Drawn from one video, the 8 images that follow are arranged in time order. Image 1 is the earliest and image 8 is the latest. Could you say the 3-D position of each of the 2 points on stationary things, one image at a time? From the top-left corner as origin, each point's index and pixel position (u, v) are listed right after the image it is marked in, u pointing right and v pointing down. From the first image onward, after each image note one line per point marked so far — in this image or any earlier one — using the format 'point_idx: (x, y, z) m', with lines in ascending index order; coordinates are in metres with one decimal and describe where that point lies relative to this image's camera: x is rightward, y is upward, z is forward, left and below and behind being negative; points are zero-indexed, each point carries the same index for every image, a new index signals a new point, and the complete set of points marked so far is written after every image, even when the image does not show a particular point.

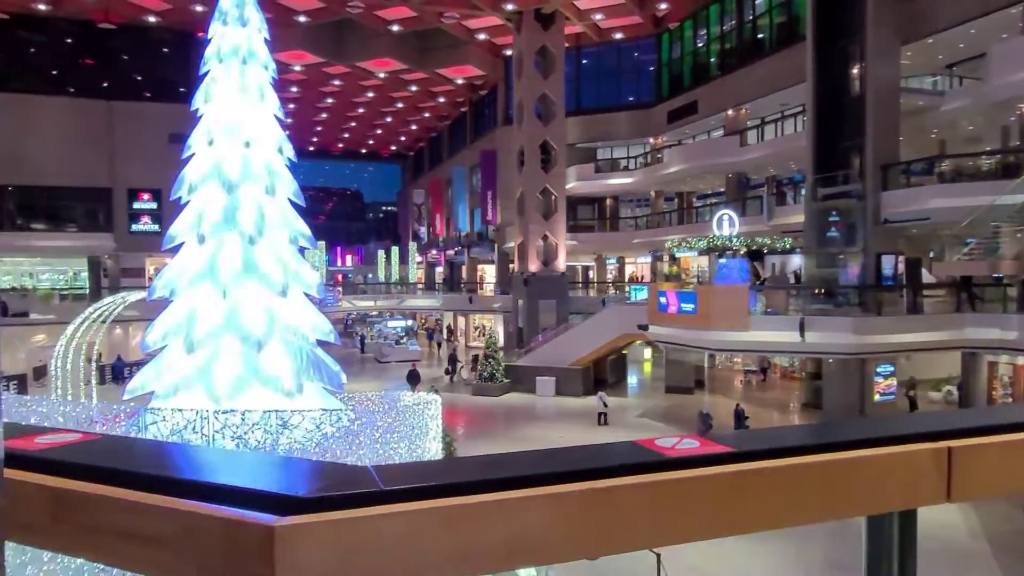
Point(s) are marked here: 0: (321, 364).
0: (-1.6, -0.6, +5.8) m
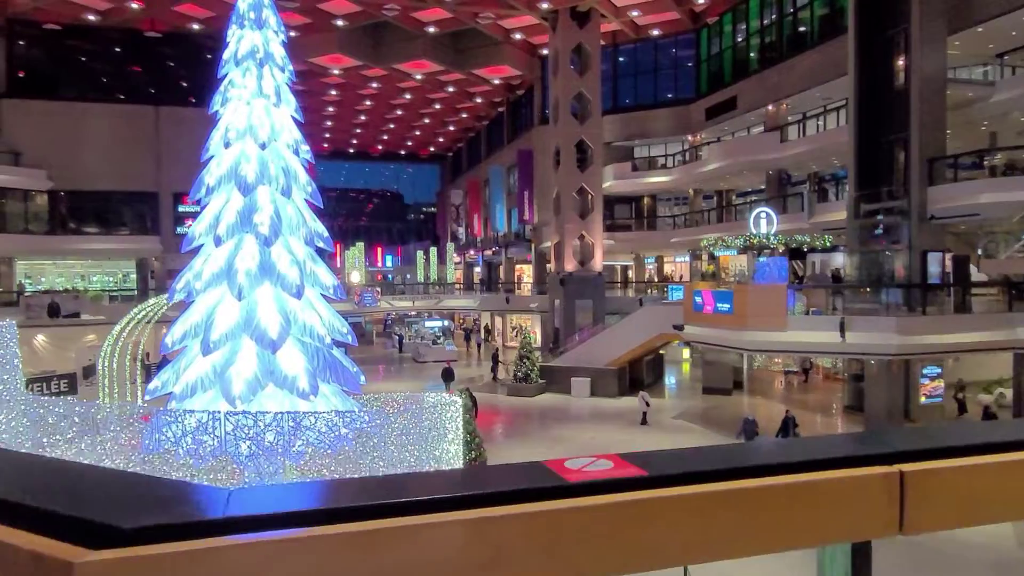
0: (-1.4, -0.7, +5.8) m
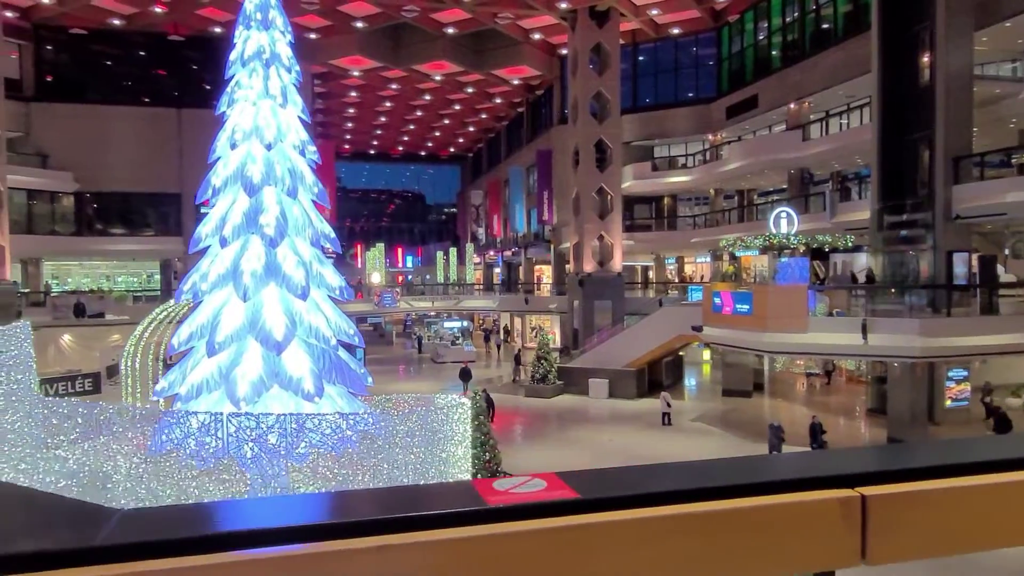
0: (-1.4, -0.7, +5.8) m
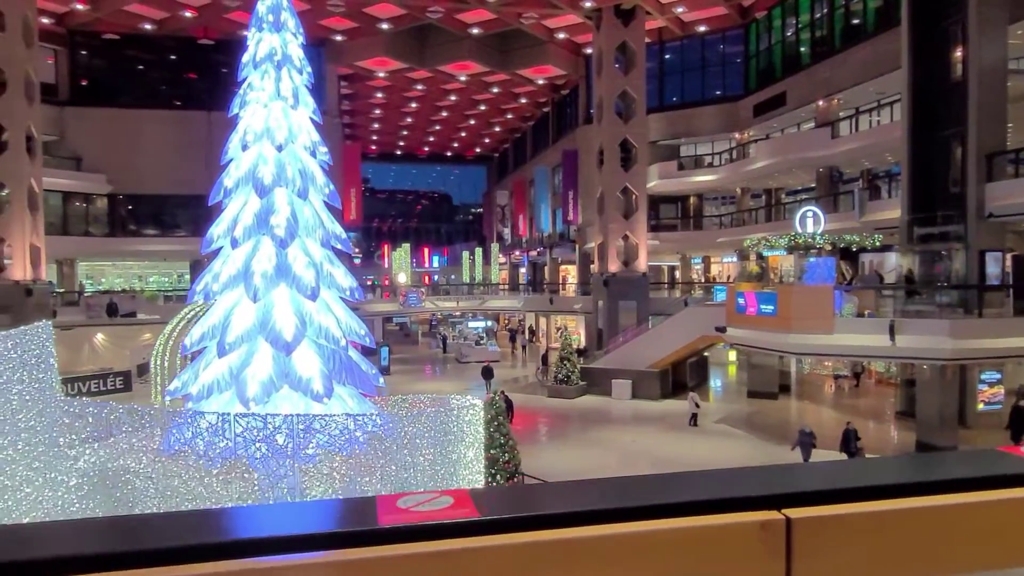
0: (-1.3, -0.7, +5.8) m
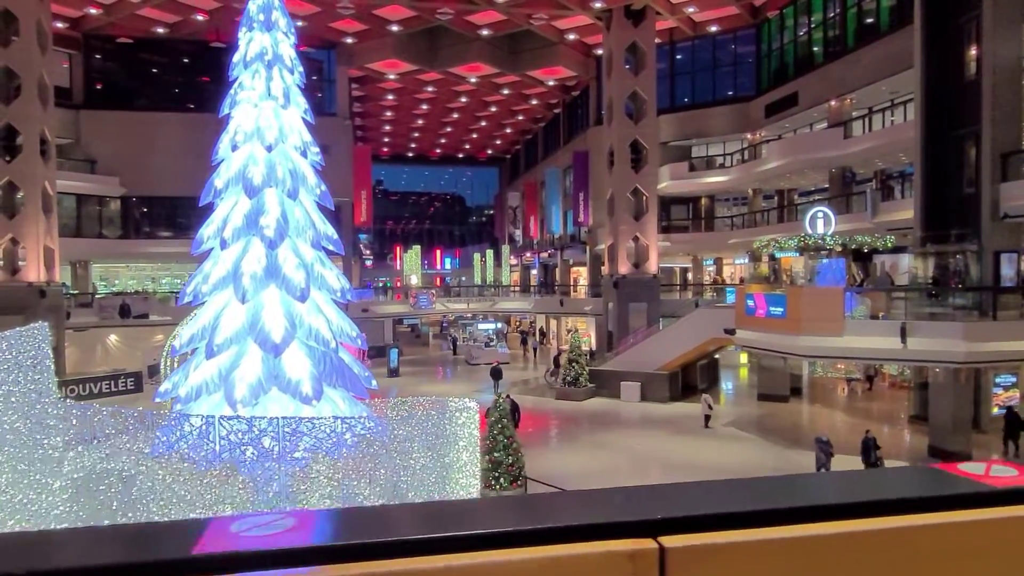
0: (-1.3, -0.7, +5.8) m
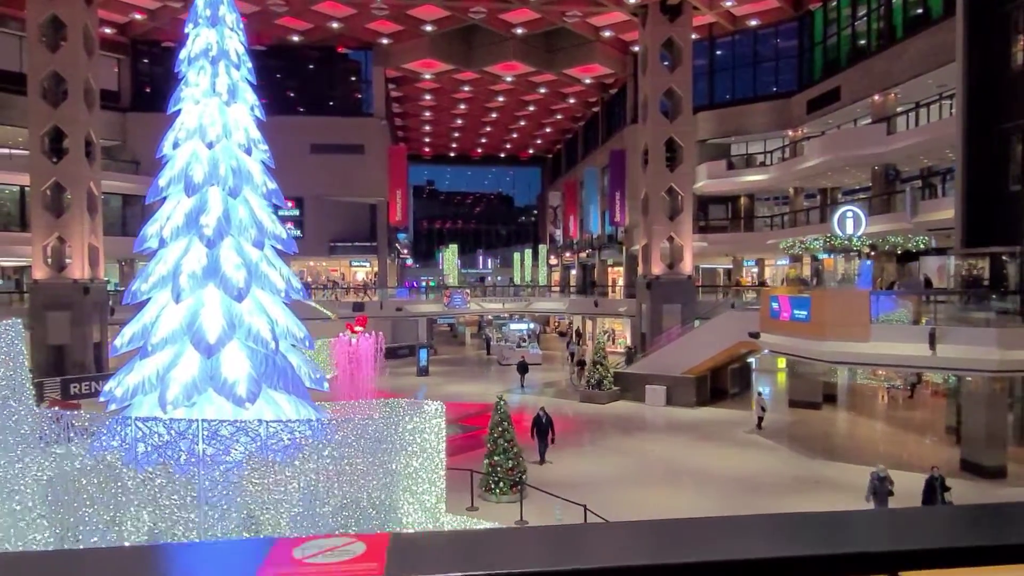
0: (-1.6, -0.7, +5.7) m
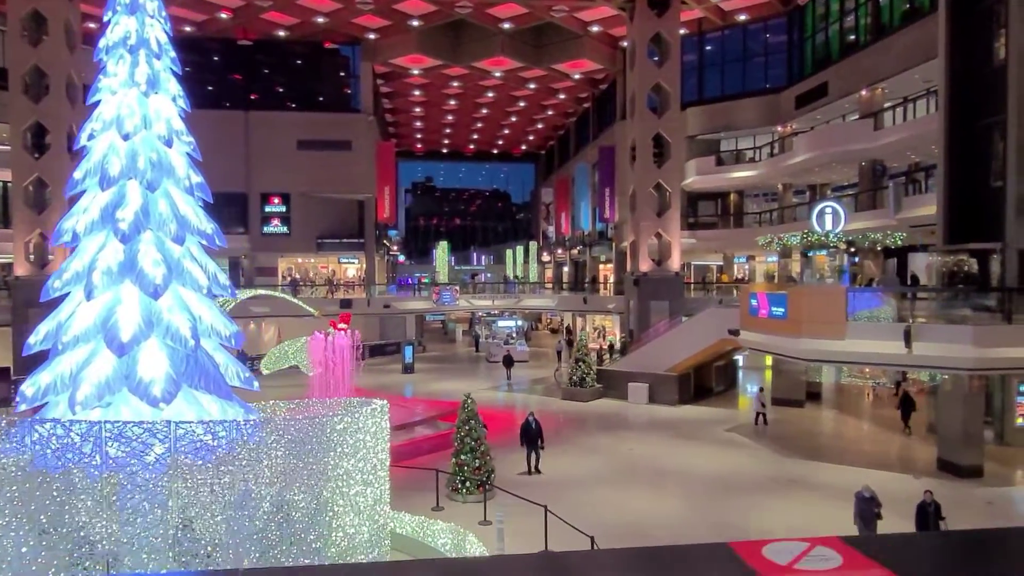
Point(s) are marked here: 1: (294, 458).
0: (-2.1, -0.6, +5.5) m
1: (-1.5, -1.1, +4.7) m
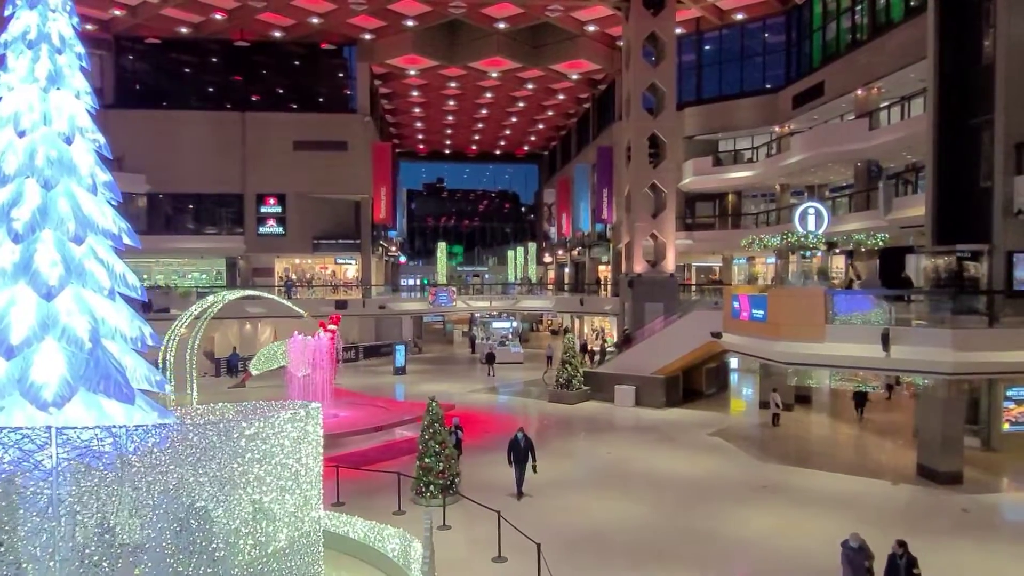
0: (-2.7, -0.7, +5.4) m
1: (-2.1, -1.1, +4.6) m
